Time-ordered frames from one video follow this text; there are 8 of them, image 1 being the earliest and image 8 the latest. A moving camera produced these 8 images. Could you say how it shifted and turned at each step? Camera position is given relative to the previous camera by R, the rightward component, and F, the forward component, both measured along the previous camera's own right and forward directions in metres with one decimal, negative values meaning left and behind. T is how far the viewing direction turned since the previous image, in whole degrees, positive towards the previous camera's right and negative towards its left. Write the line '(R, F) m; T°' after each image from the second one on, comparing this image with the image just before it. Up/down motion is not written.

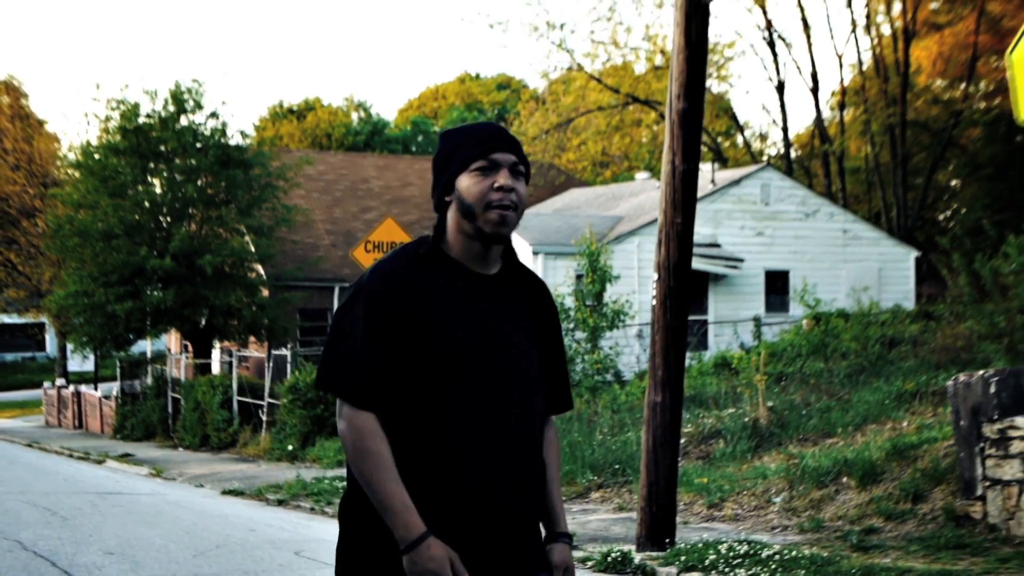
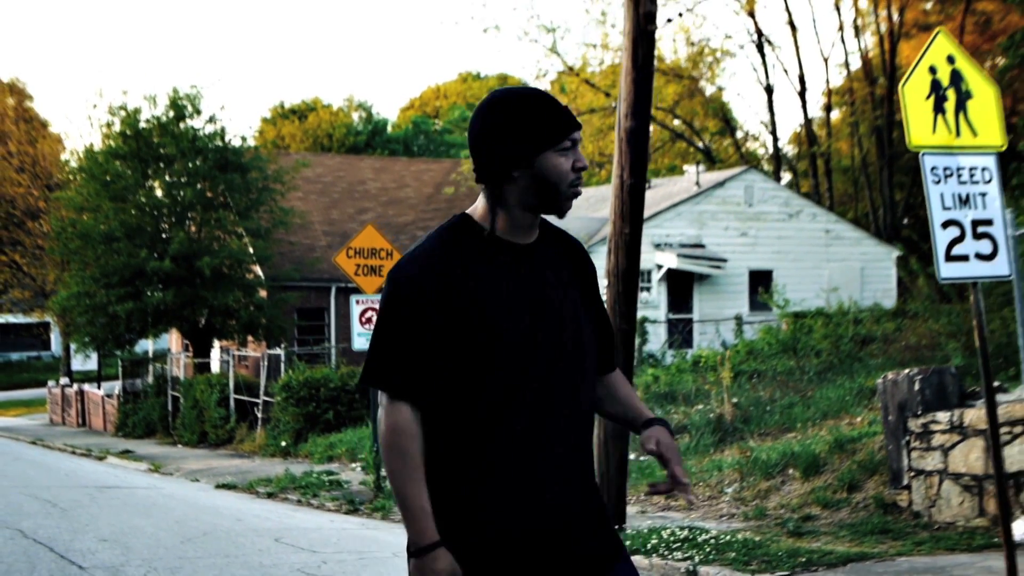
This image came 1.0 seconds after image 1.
(+0.3, -0.8) m; 0°
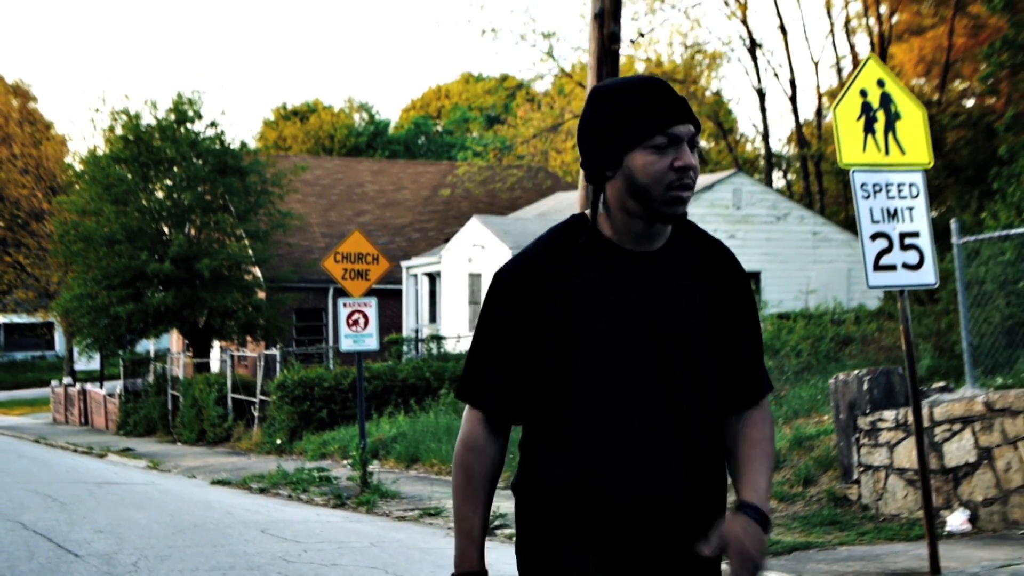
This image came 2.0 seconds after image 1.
(+0.3, -0.6) m; 0°
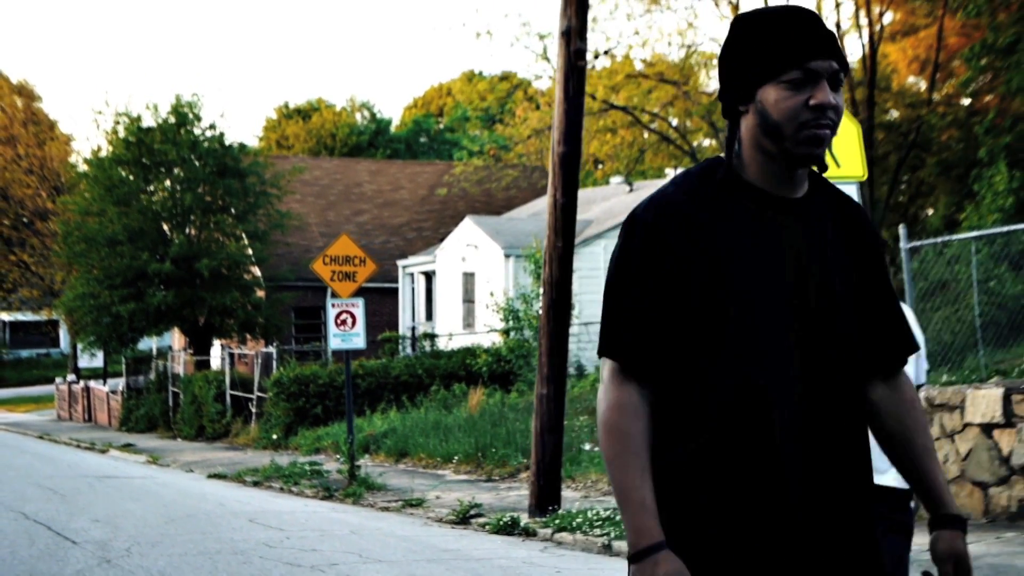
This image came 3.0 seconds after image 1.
(+0.3, -0.6) m; 0°
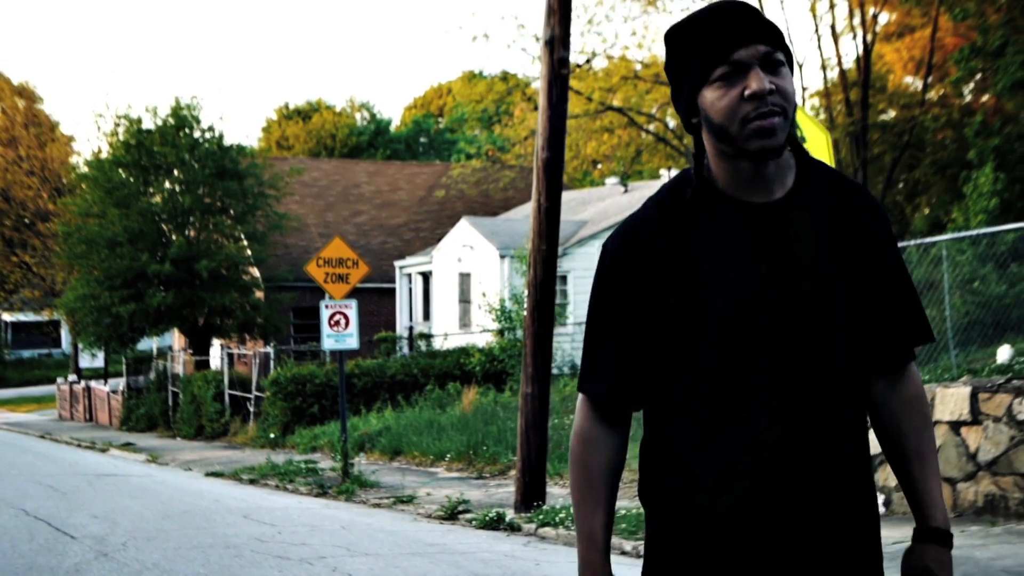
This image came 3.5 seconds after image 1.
(+0.1, -0.3) m; 0°
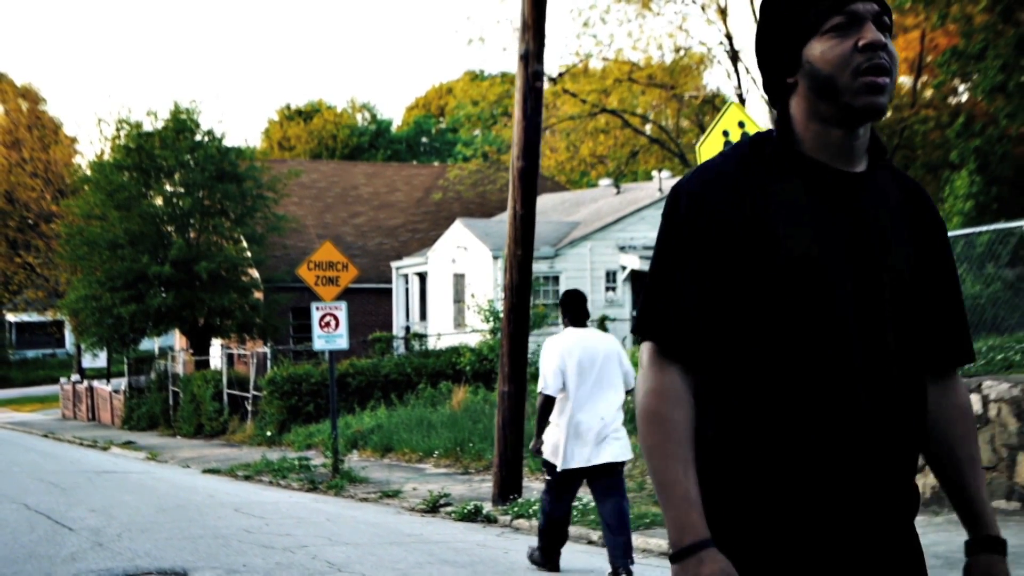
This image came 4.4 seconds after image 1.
(+0.3, -0.6) m; 0°
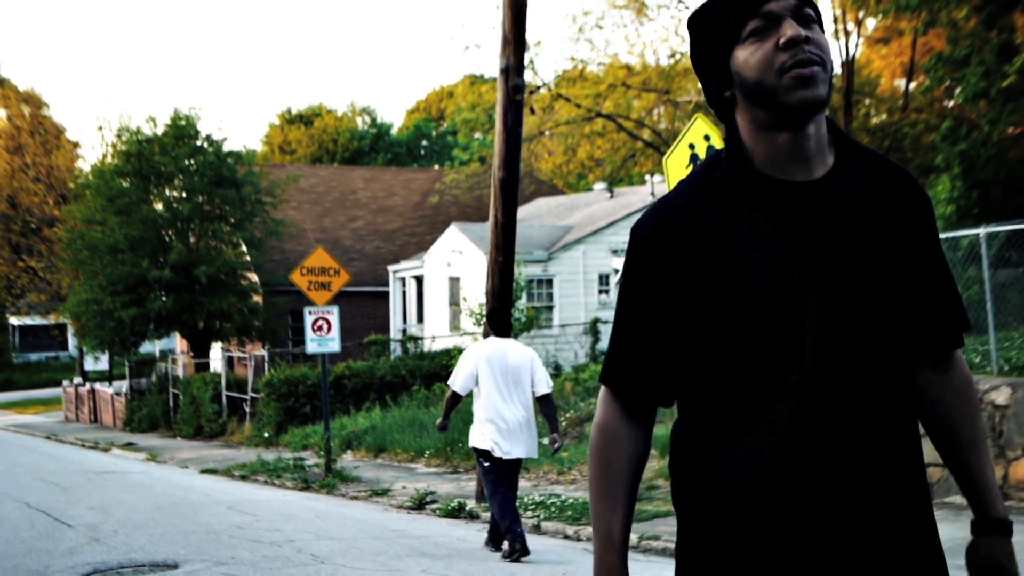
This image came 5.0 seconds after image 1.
(+0.2, -0.5) m; 0°
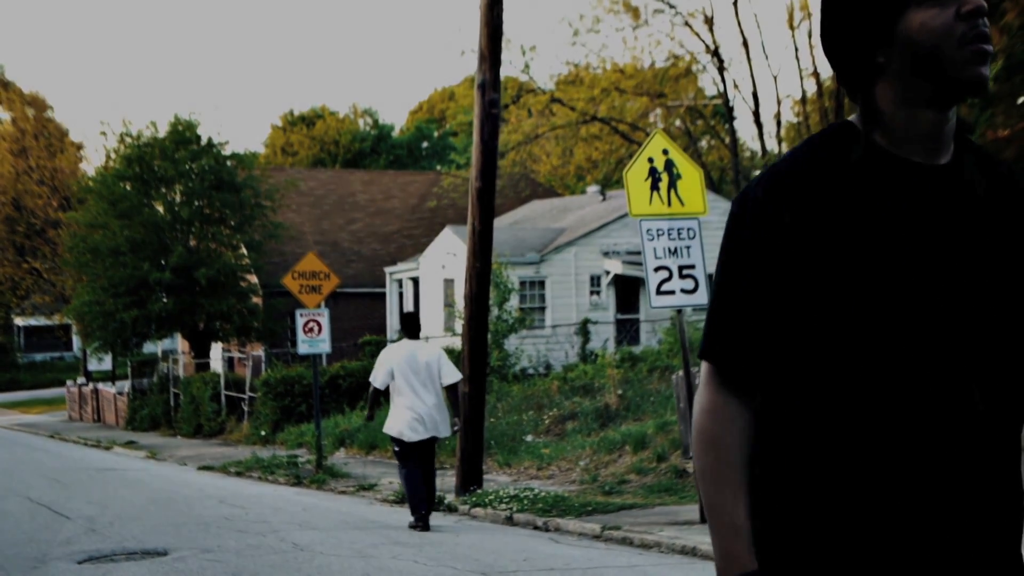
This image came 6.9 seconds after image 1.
(+0.3, -0.7) m; 0°
